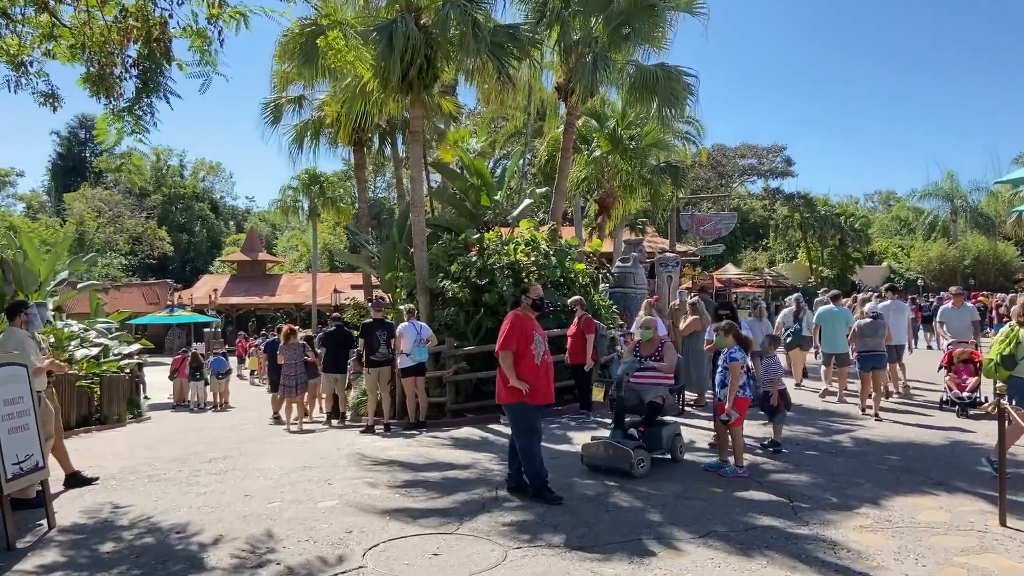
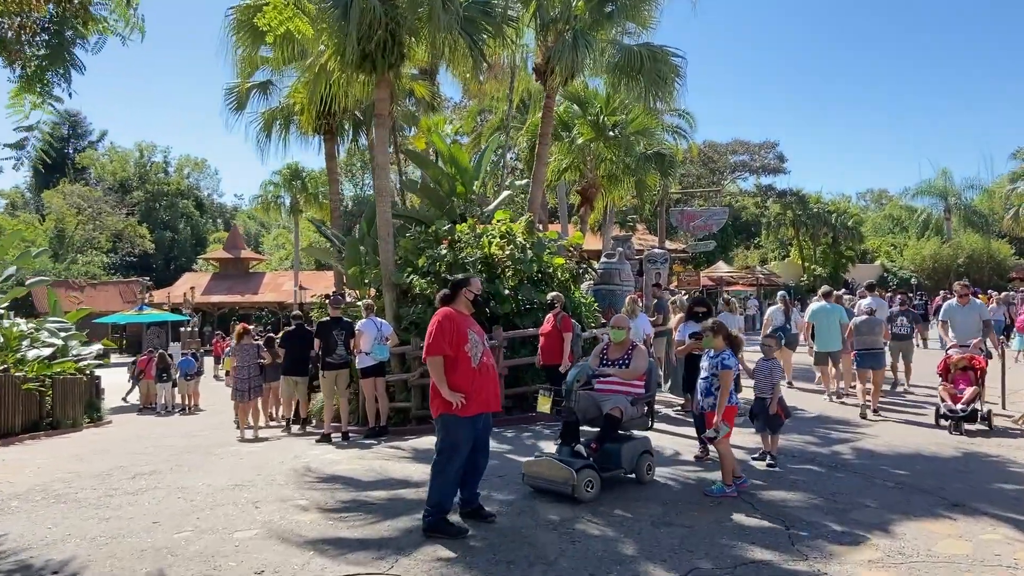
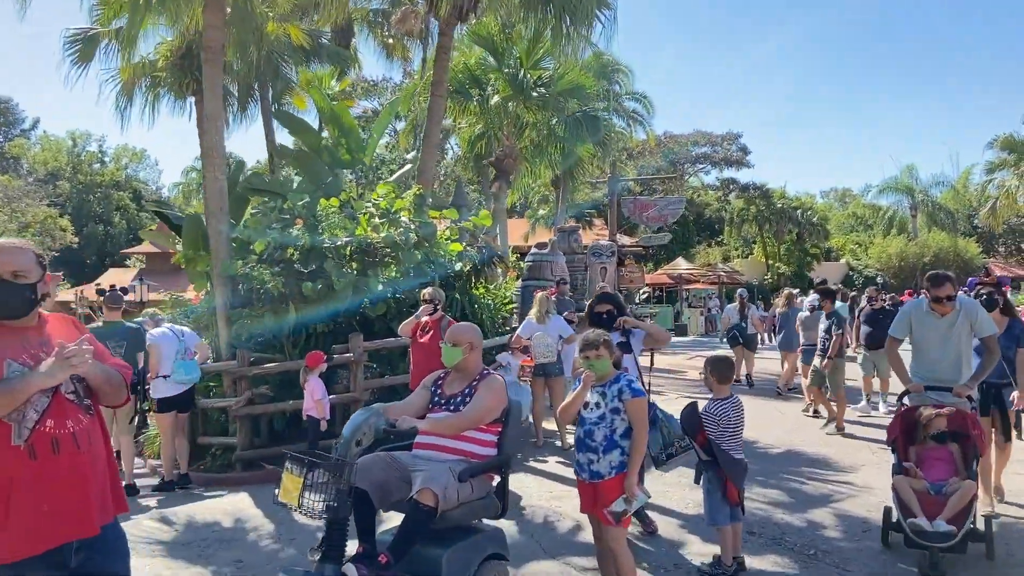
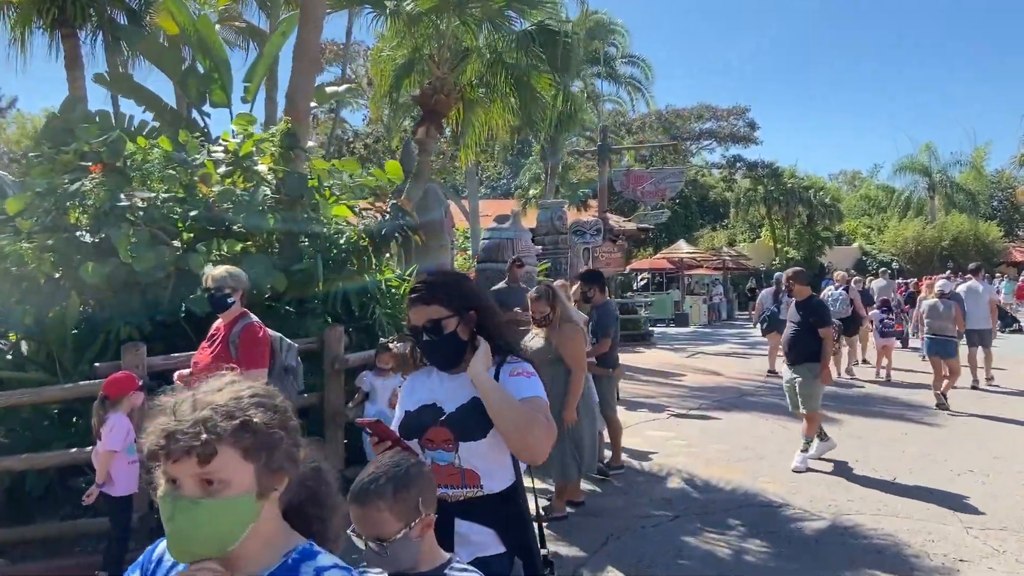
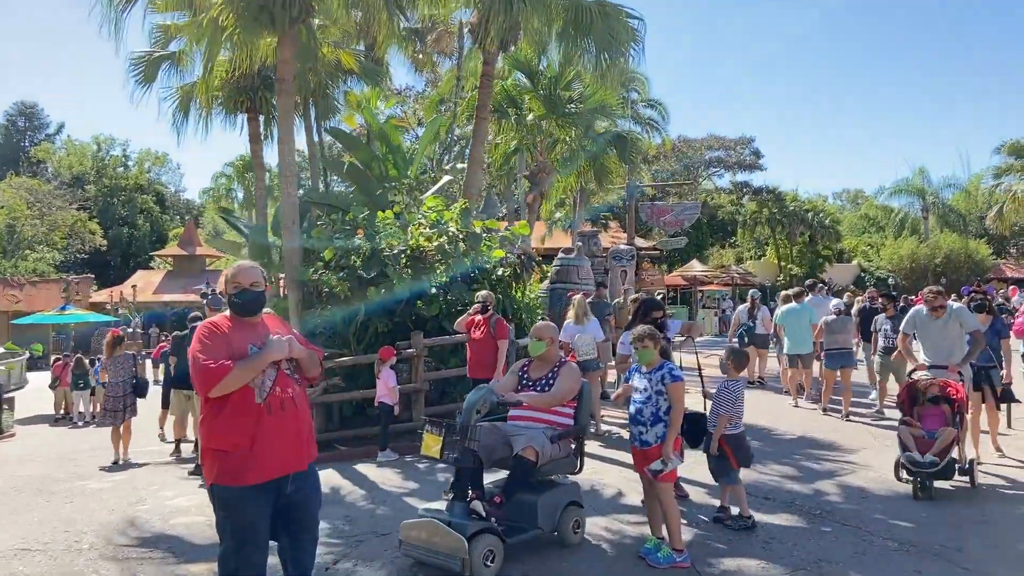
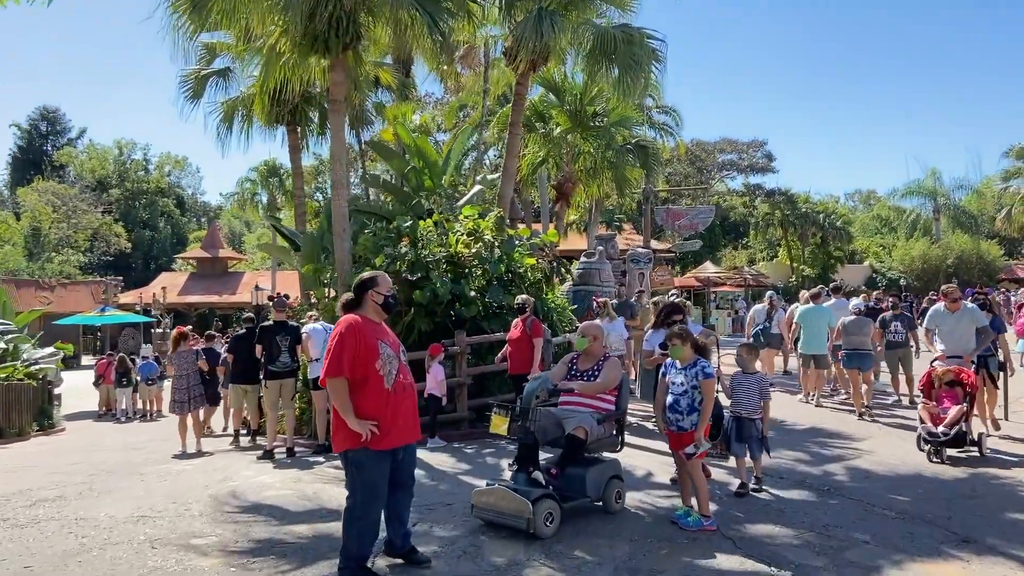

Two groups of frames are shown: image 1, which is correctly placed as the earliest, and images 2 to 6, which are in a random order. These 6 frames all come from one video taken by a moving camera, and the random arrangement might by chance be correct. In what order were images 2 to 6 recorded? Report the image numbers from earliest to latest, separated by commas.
2, 6, 5, 3, 4
